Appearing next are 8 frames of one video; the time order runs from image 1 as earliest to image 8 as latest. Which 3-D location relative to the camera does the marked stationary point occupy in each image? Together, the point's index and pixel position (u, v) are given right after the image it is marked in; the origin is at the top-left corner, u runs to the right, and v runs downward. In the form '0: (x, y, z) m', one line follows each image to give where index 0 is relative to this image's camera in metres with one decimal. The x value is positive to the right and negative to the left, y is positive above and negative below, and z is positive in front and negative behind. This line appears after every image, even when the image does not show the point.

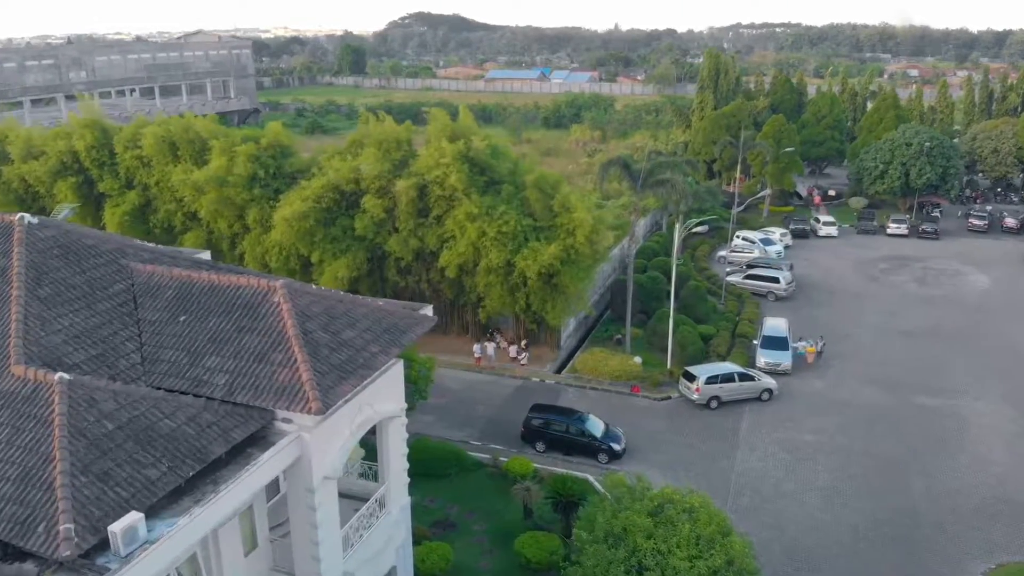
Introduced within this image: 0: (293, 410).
0: (-2.9, -1.6, +10.6) m
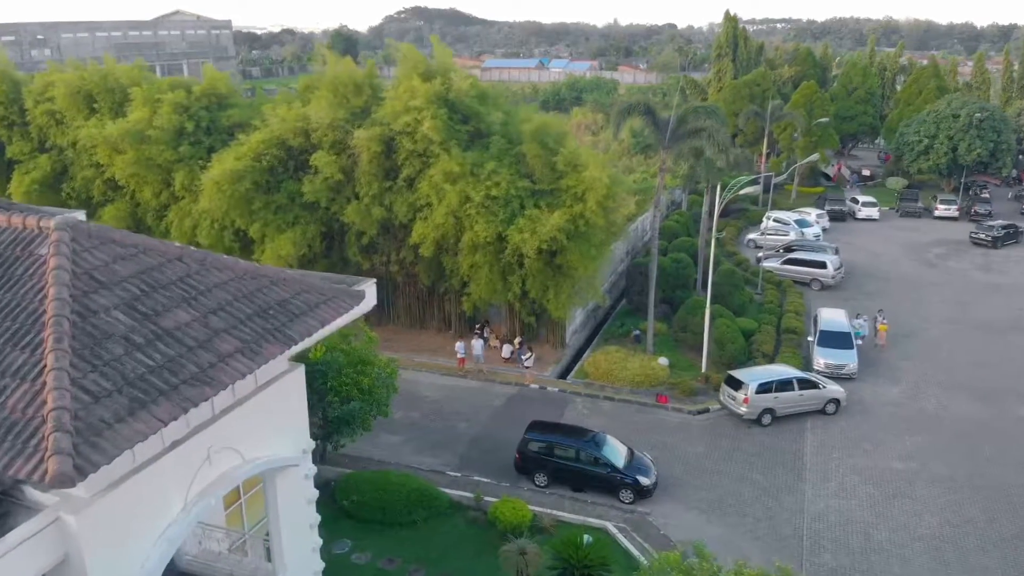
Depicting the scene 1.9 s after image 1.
0: (-3.1, -1.2, +4.9) m
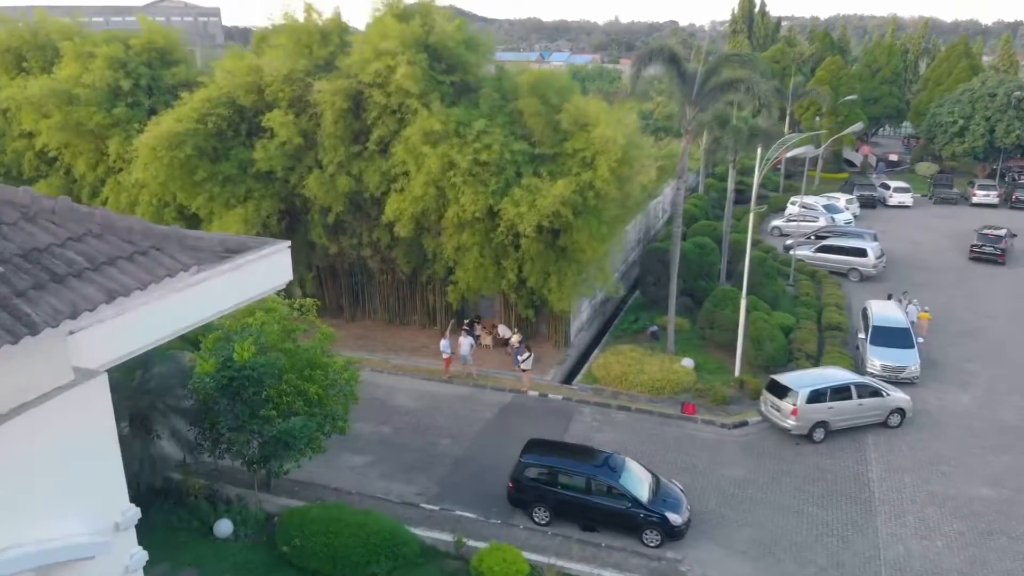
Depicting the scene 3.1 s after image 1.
0: (-3.2, -0.9, +1.4) m
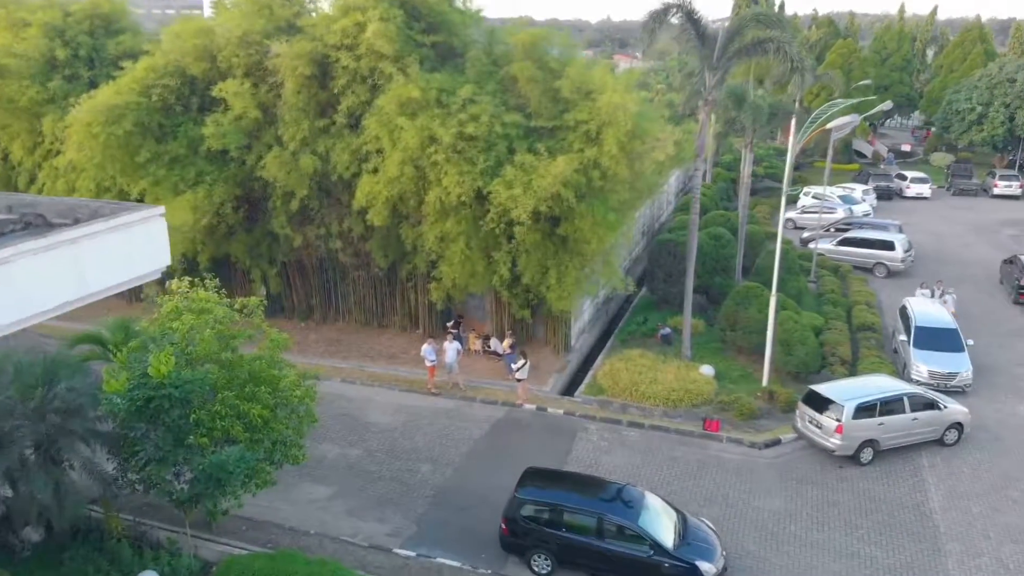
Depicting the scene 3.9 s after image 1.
0: (-3.2, -0.8, -0.9) m
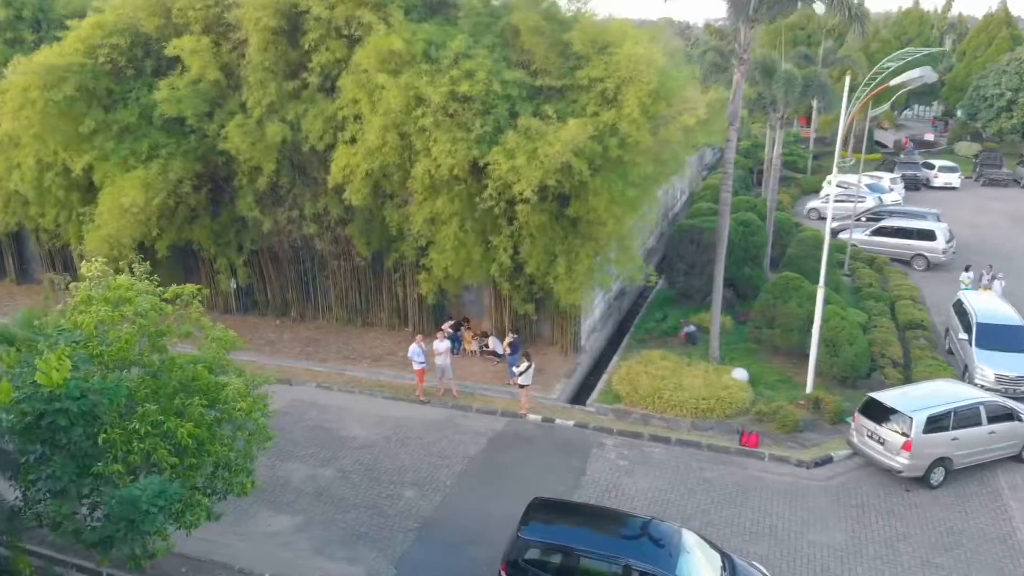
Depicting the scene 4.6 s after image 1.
0: (-3.2, -0.7, -3.0) m
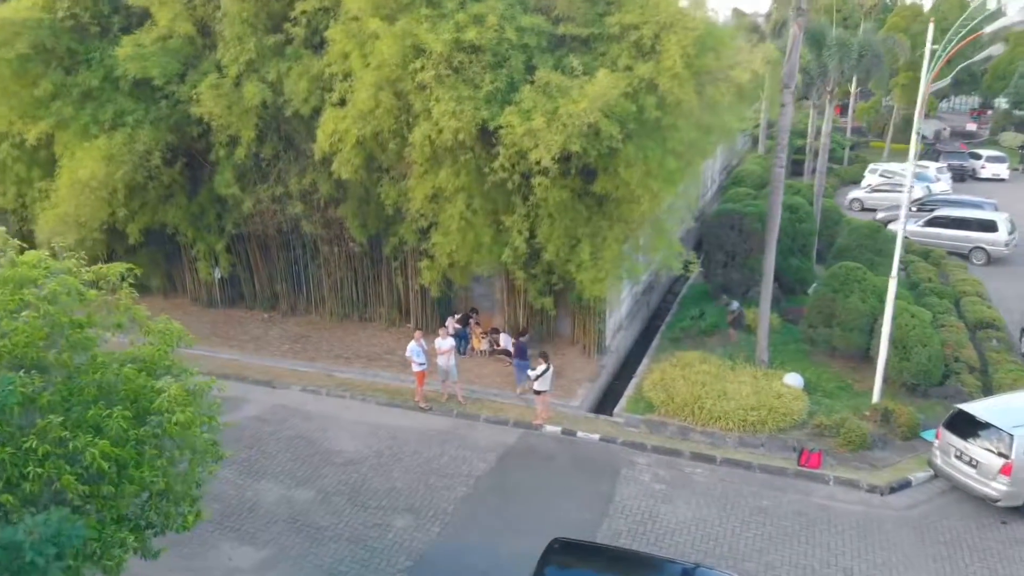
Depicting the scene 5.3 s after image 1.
0: (-3.3, -0.5, -4.7) m
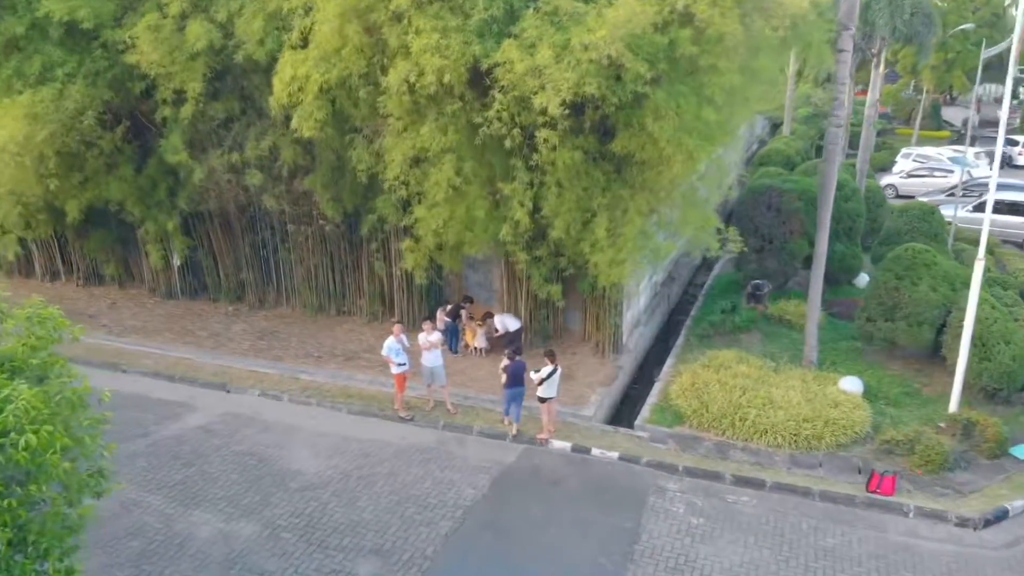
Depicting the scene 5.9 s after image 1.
0: (-3.4, -0.3, -6.6) m
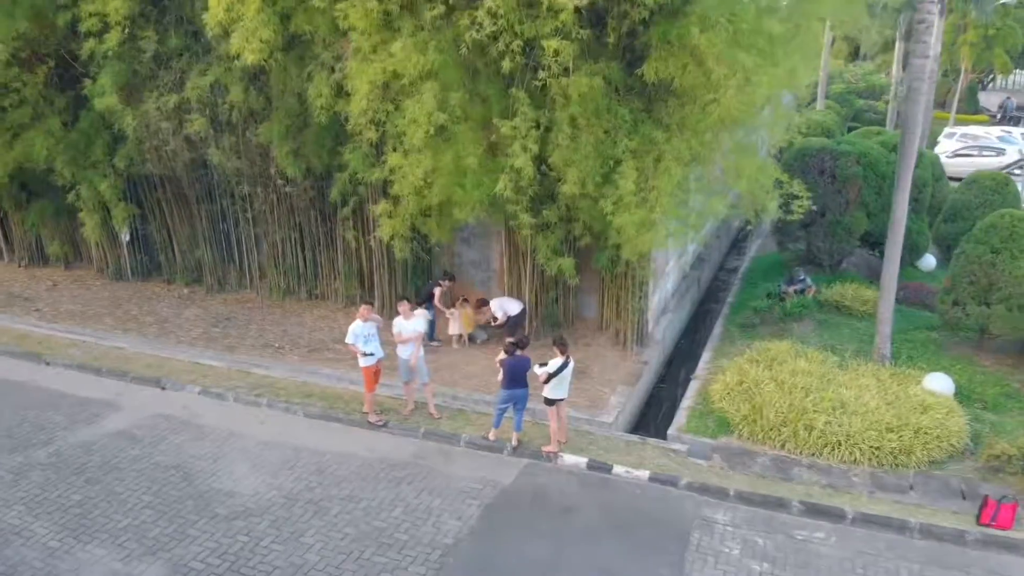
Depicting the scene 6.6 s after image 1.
0: (-3.6, -0.1, -8.4) m
